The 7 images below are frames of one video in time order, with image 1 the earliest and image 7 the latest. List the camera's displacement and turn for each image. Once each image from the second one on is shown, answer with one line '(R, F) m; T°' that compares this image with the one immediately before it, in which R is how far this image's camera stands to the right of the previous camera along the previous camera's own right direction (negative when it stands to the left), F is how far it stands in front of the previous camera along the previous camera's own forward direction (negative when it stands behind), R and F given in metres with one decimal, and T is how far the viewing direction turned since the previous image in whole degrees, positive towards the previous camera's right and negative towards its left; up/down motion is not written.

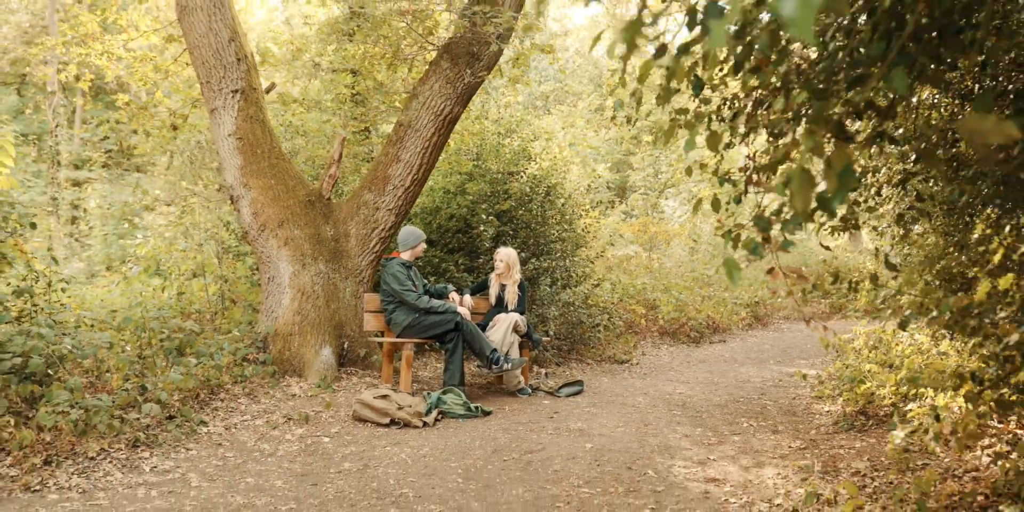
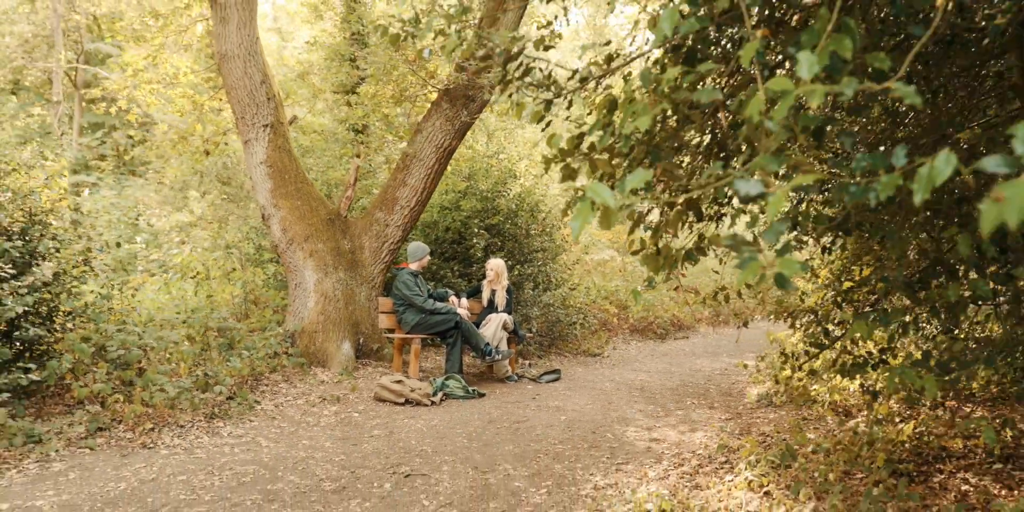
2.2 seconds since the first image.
(-0.1, -1.3) m; +1°
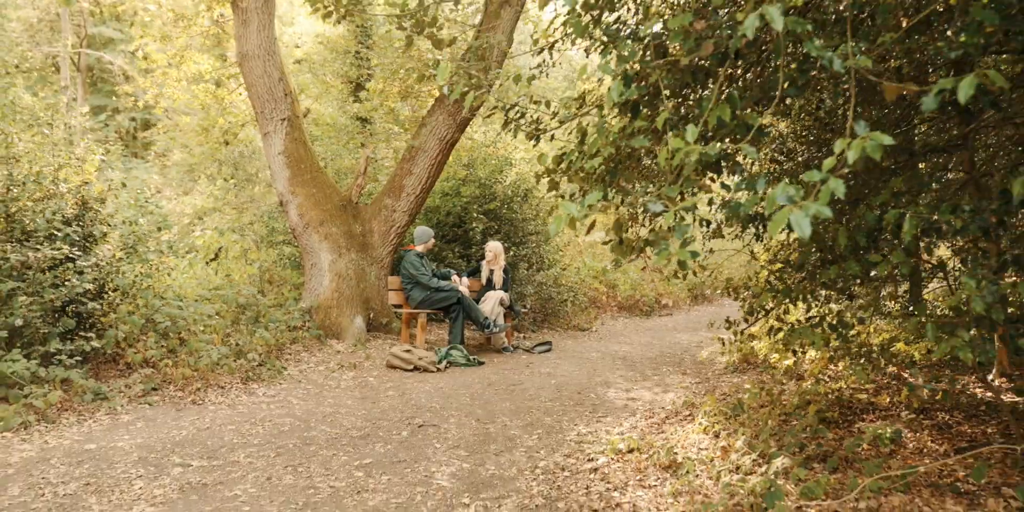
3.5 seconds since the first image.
(0.0, -0.8) m; 0°
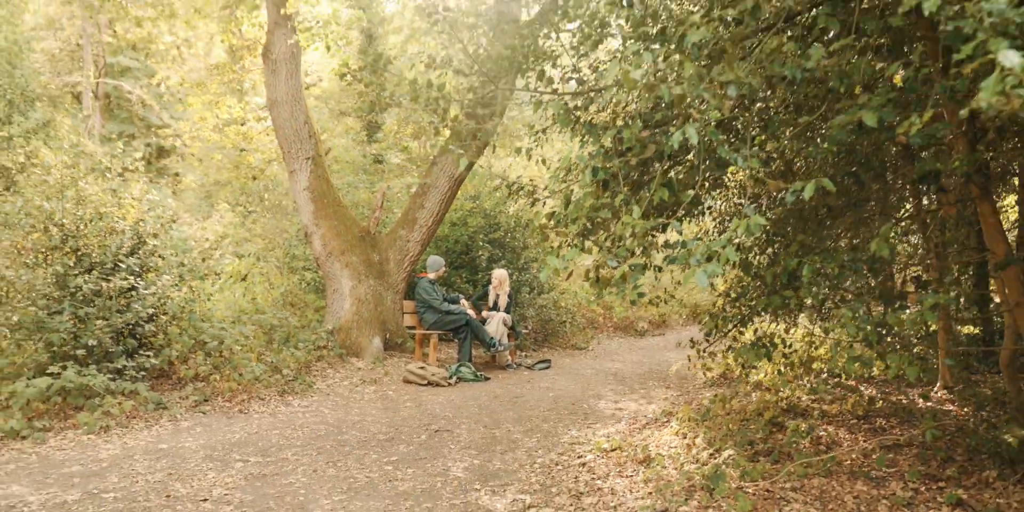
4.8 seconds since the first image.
(0.0, -0.9) m; 0°
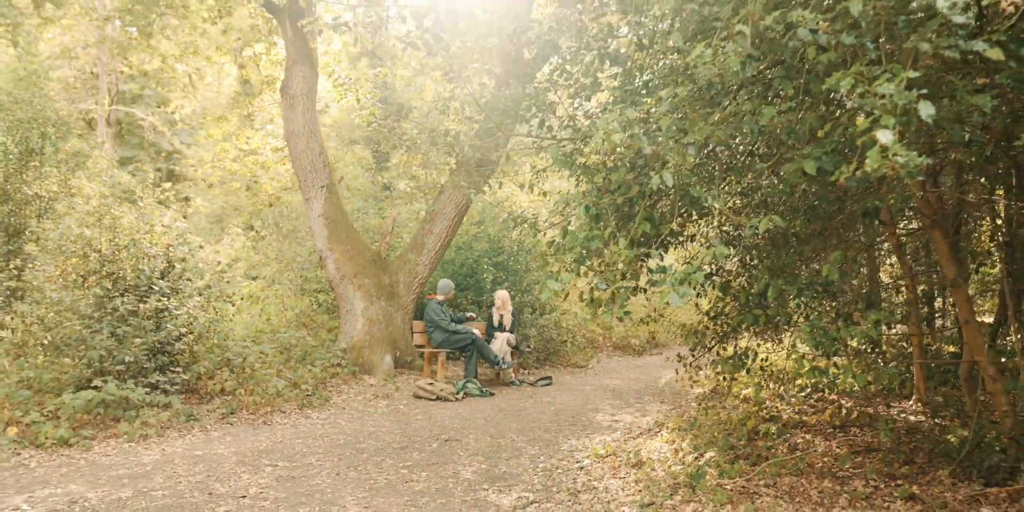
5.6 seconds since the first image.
(0.0, -0.6) m; 0°
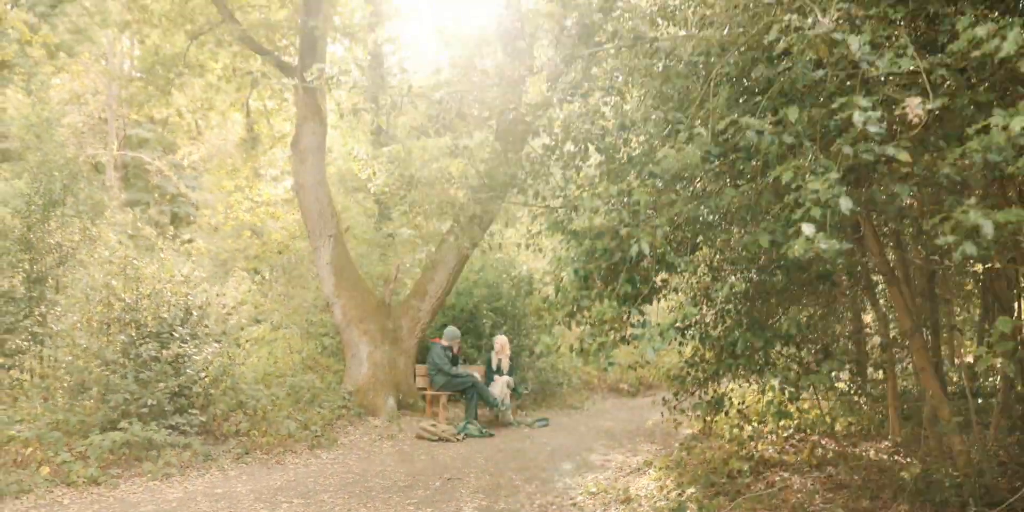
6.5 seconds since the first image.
(0.0, -0.5) m; 0°
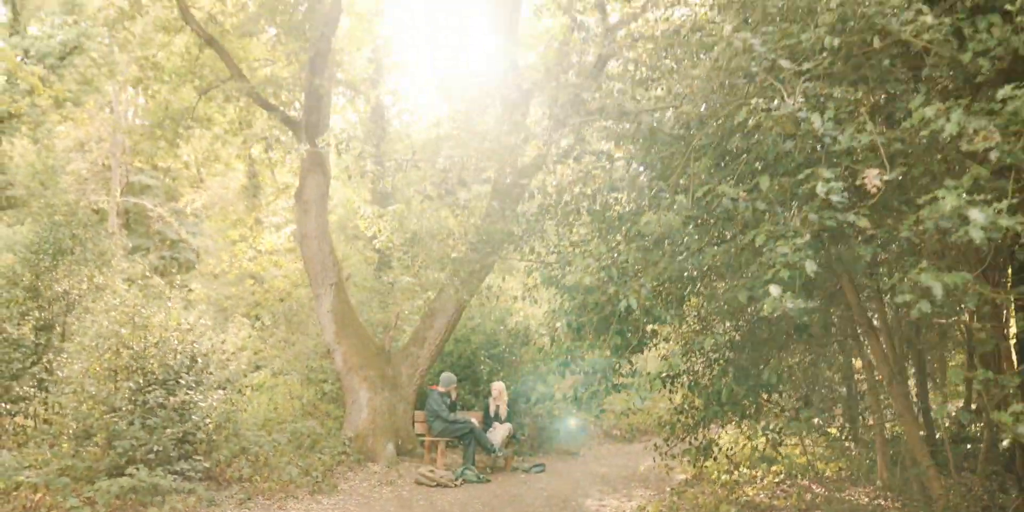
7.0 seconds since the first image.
(0.0, -0.3) m; 0°
